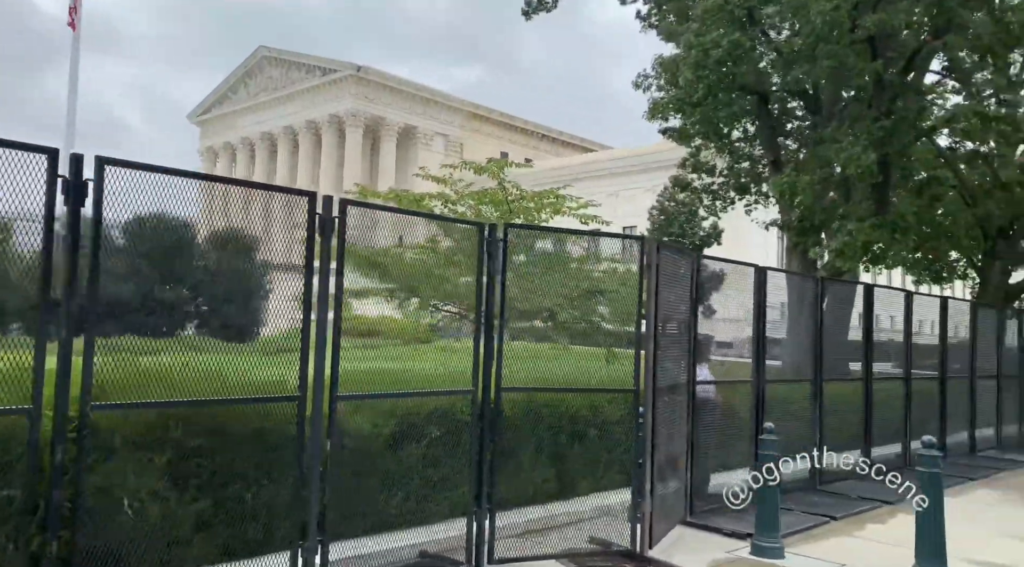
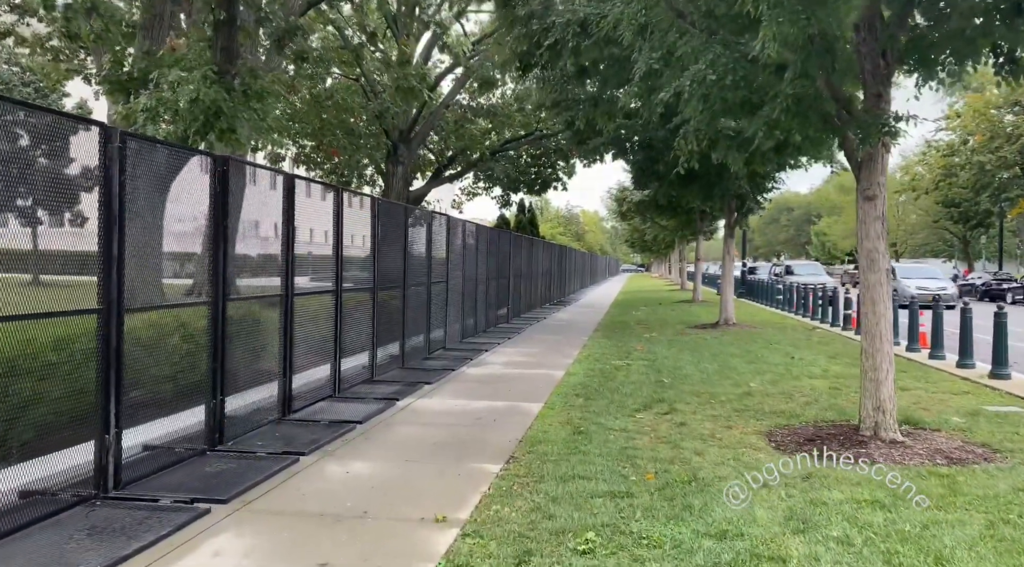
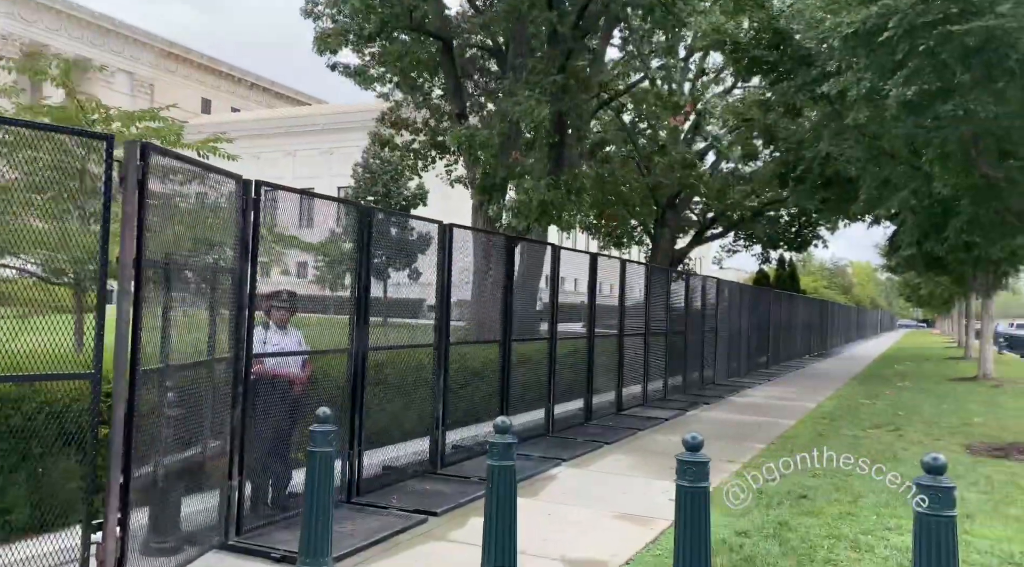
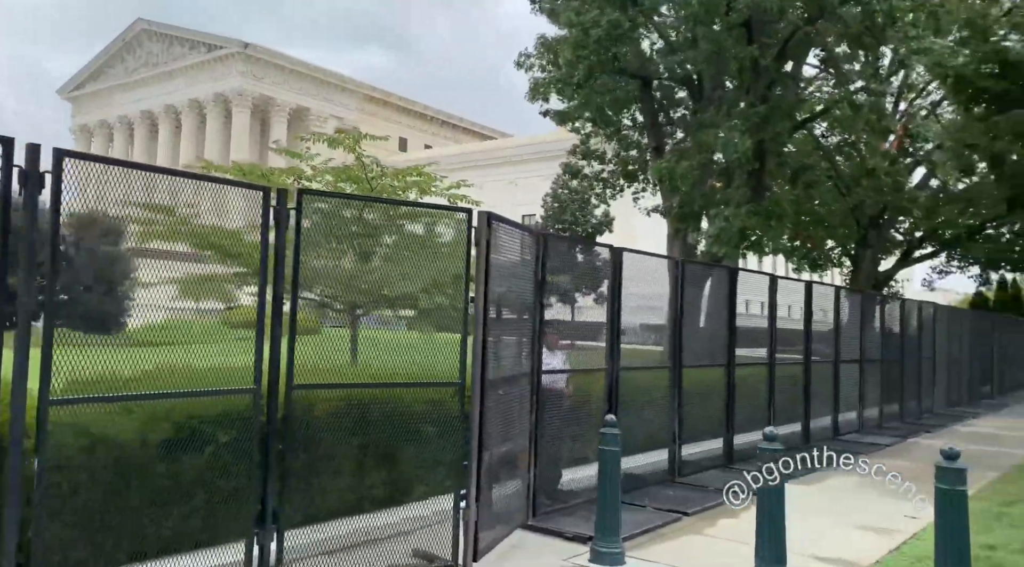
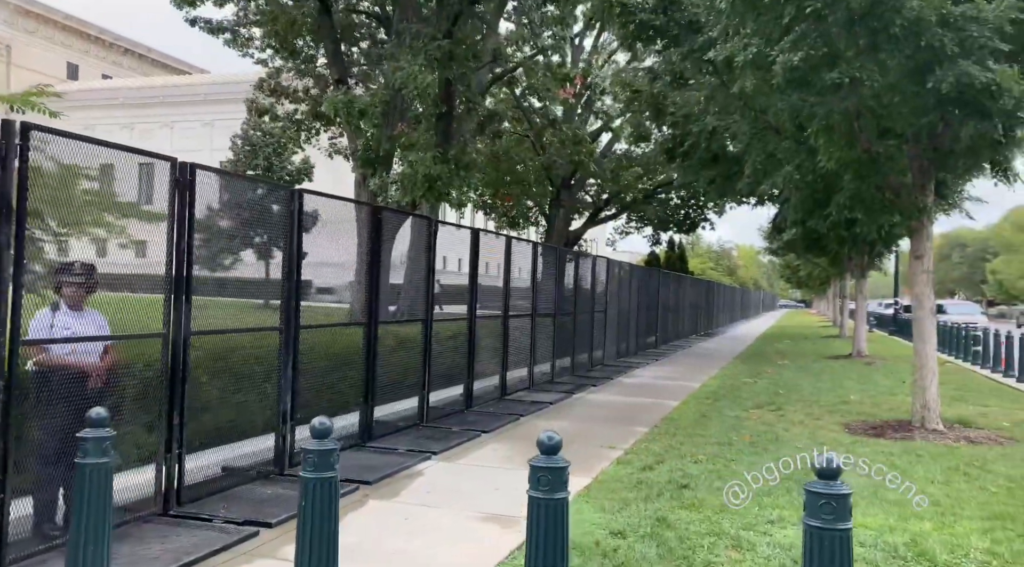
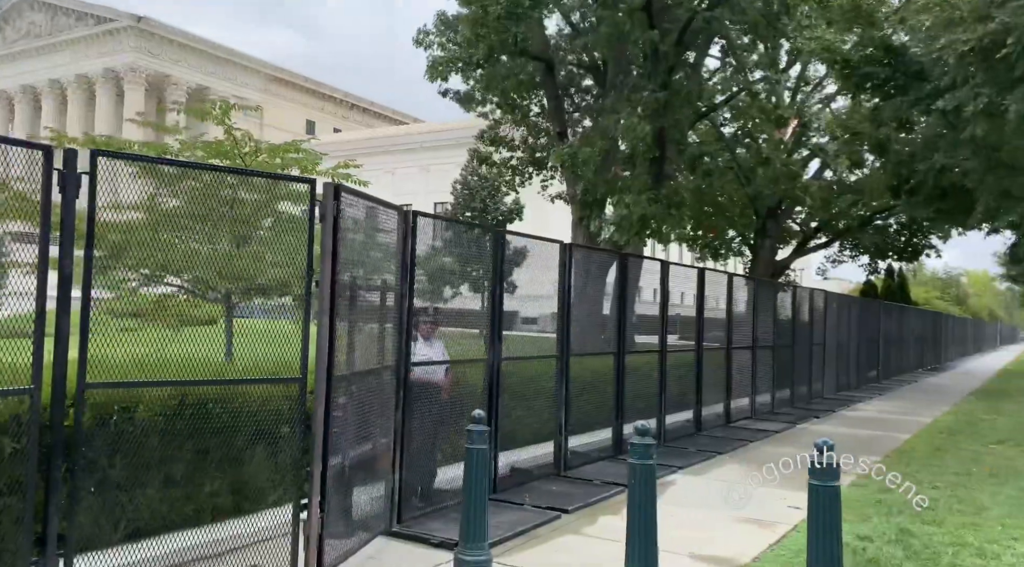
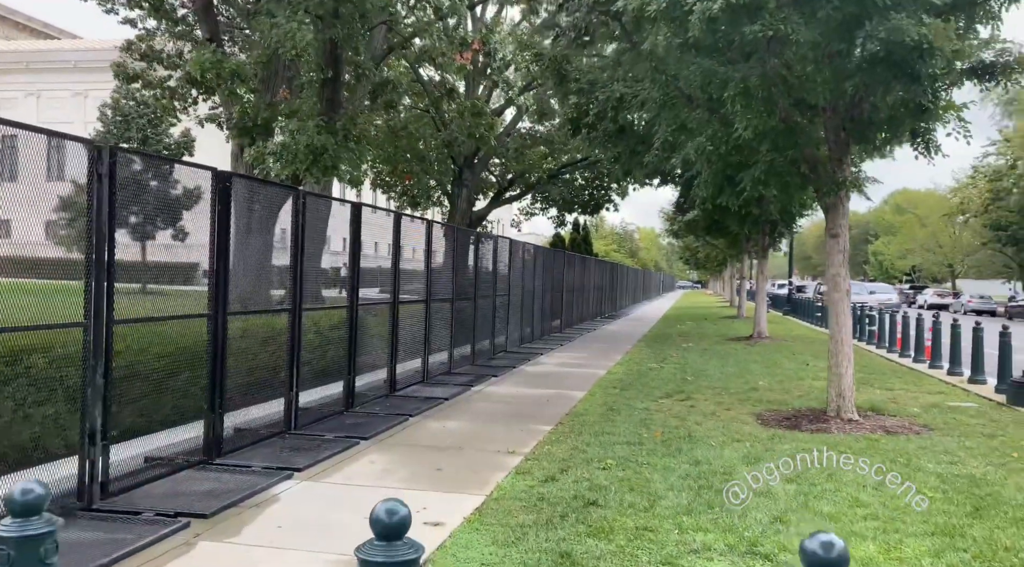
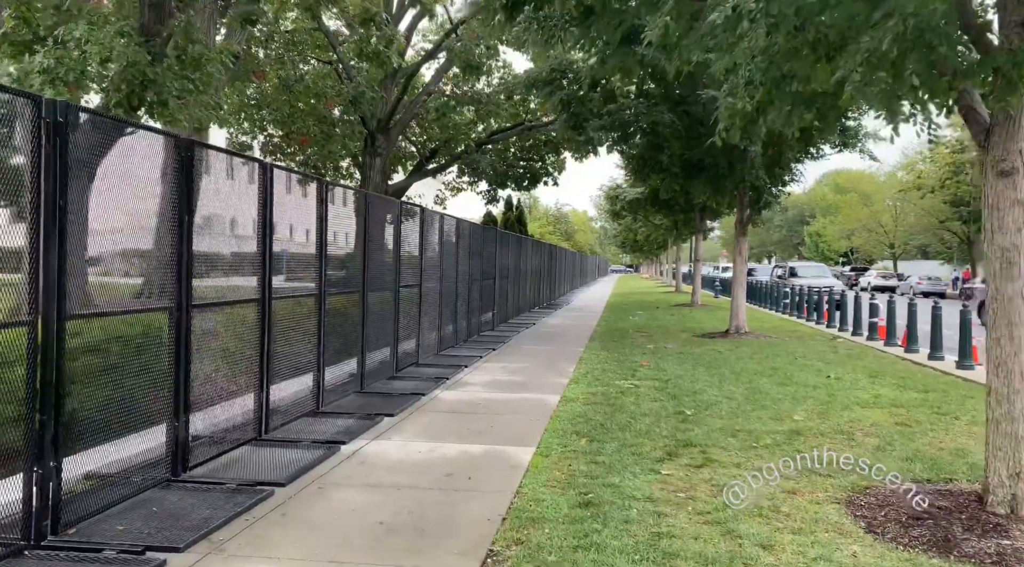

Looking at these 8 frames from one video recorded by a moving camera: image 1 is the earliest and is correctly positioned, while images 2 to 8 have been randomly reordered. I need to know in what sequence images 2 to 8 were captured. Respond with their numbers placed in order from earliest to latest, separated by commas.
4, 6, 3, 5, 7, 2, 8
